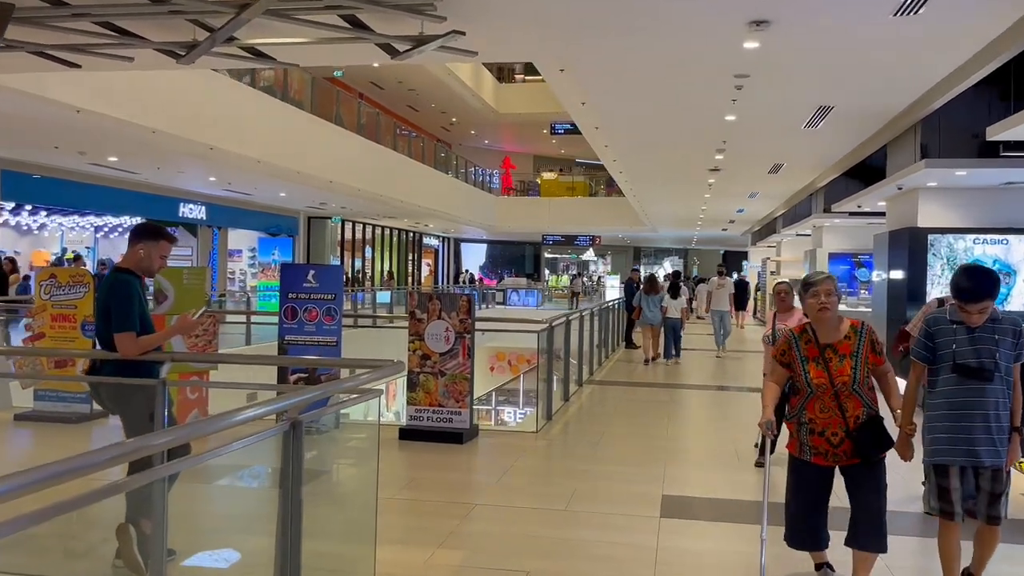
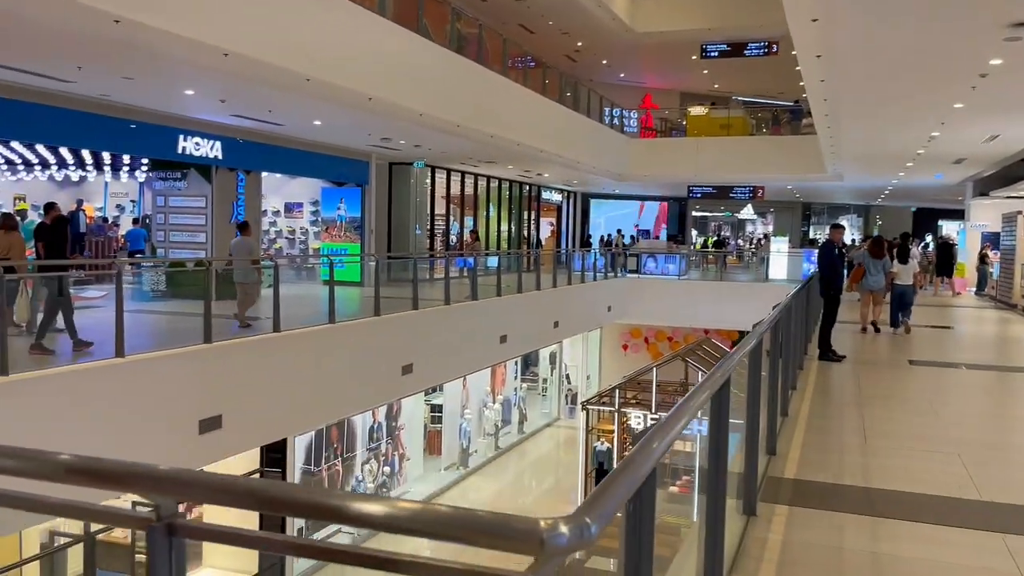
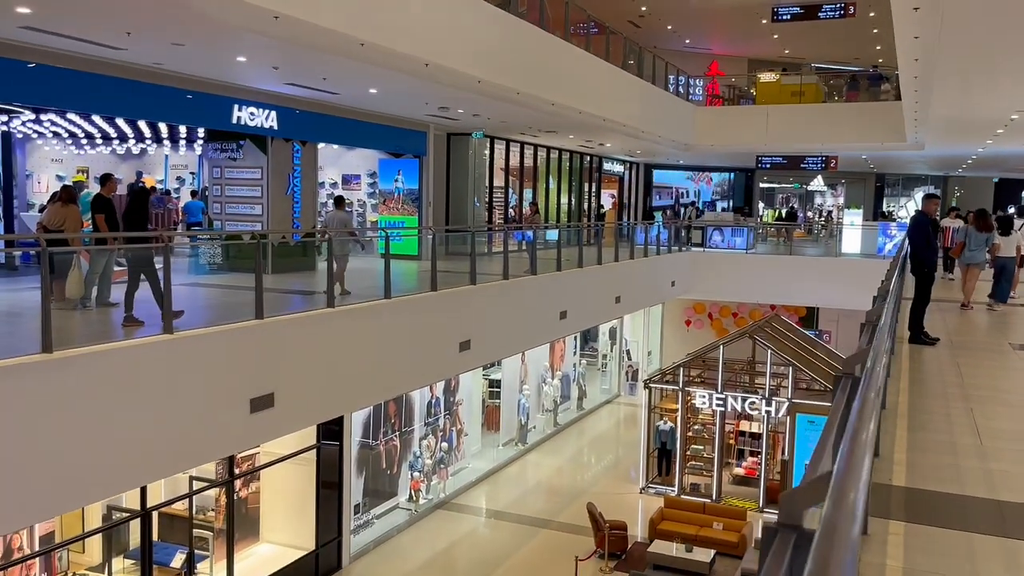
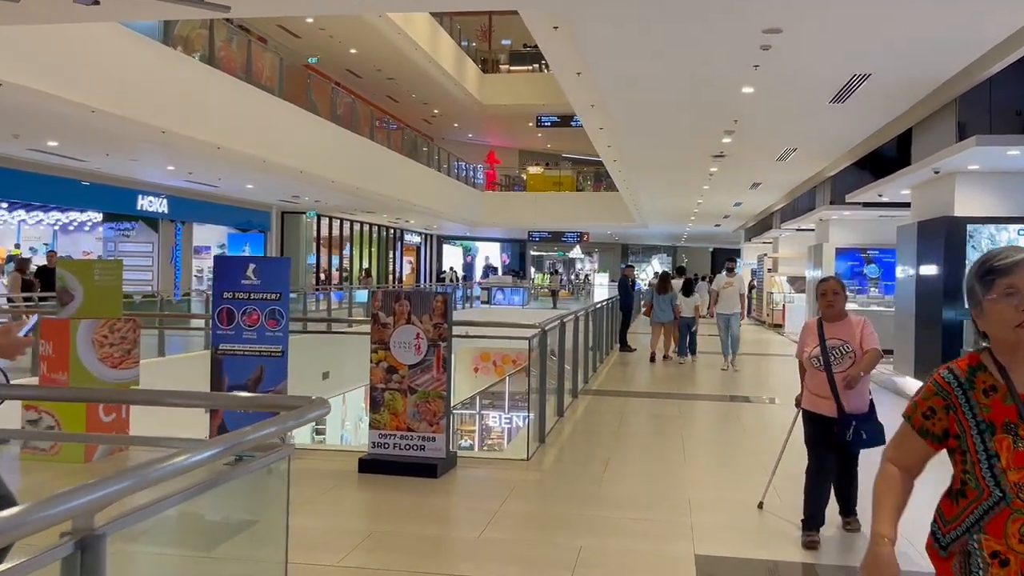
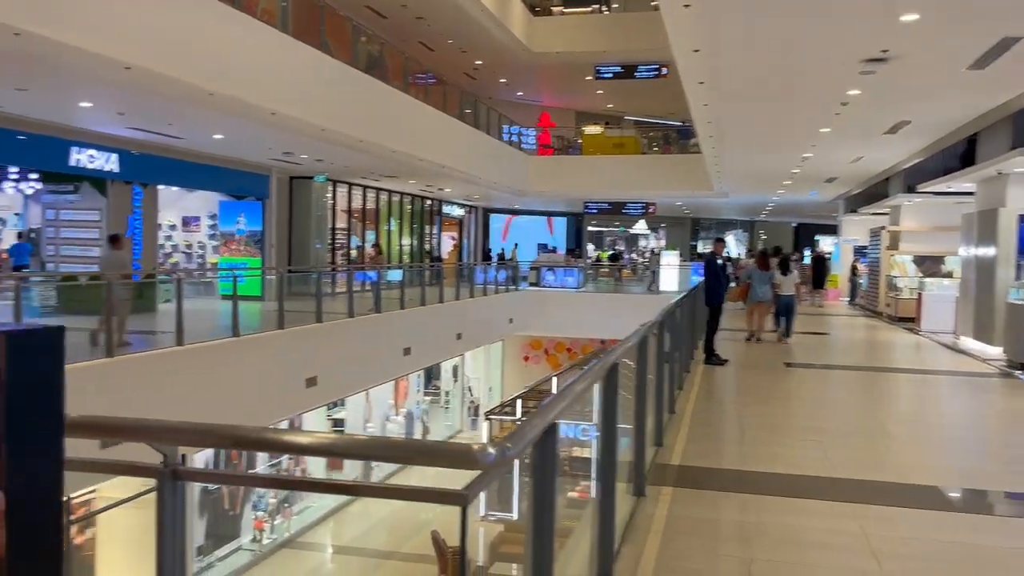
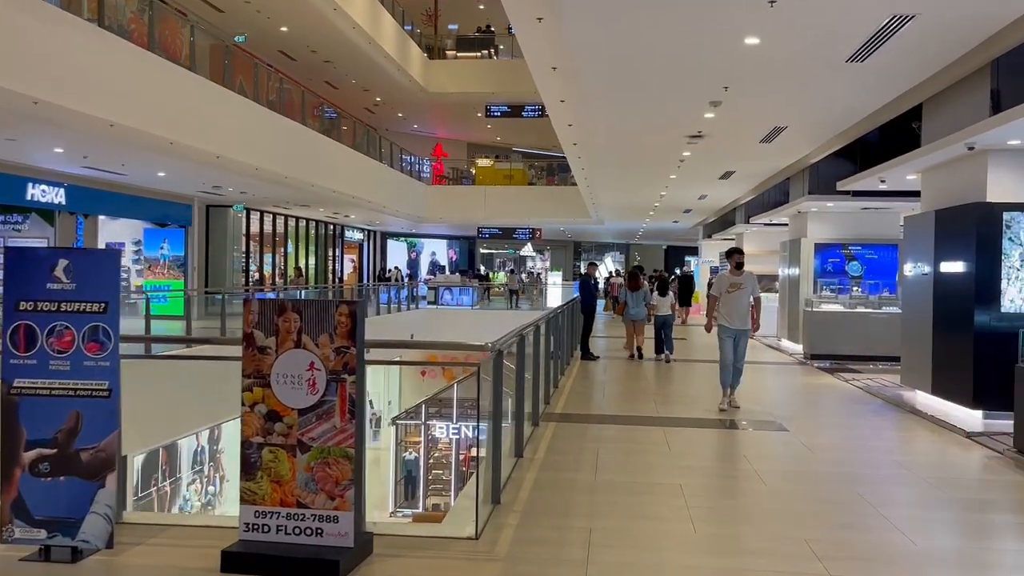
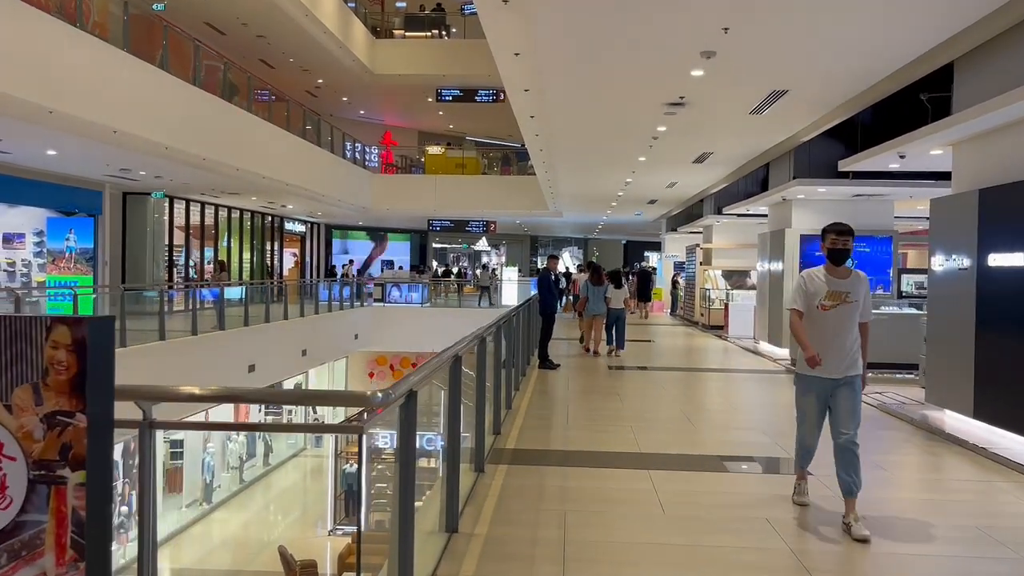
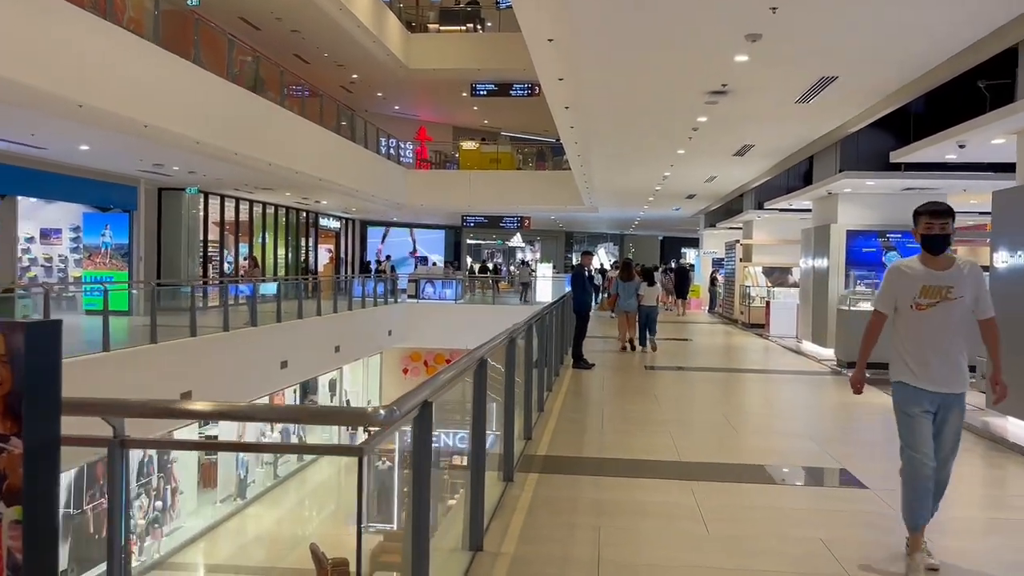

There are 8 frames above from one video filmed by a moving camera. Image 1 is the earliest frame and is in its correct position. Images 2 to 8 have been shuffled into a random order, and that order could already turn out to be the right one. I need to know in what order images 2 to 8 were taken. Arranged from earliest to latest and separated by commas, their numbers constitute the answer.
4, 6, 7, 8, 5, 2, 3
